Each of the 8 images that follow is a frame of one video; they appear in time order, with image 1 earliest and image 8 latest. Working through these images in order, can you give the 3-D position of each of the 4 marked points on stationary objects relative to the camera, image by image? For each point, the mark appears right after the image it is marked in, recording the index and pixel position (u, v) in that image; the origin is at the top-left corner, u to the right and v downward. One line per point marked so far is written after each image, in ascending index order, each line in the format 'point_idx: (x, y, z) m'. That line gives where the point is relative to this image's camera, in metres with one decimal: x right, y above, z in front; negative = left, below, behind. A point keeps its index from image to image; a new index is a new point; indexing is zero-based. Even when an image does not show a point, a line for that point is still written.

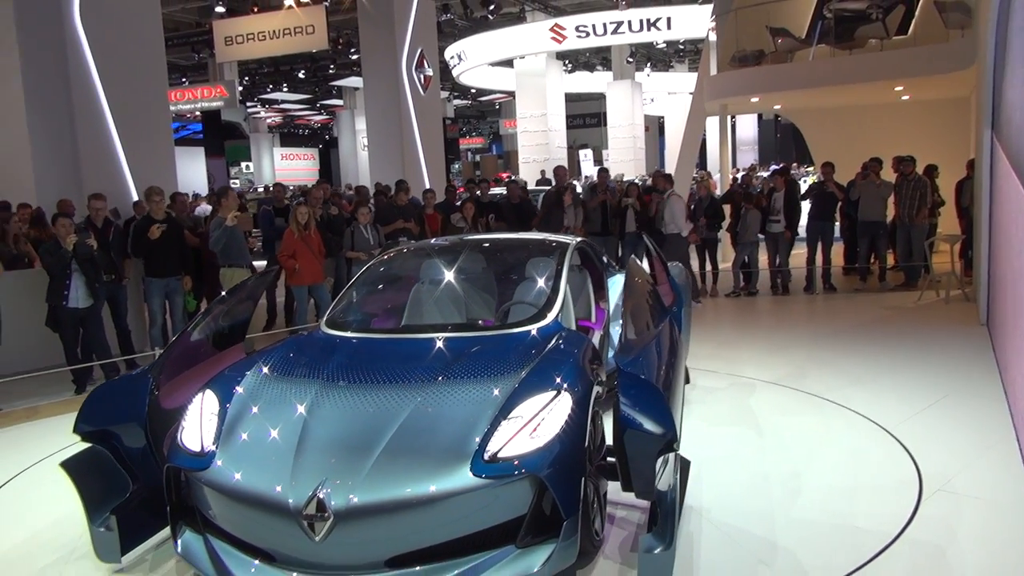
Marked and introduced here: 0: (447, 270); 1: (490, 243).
0: (-0.3, +0.2, +4.5) m
1: (-0.1, +0.3, +4.6) m
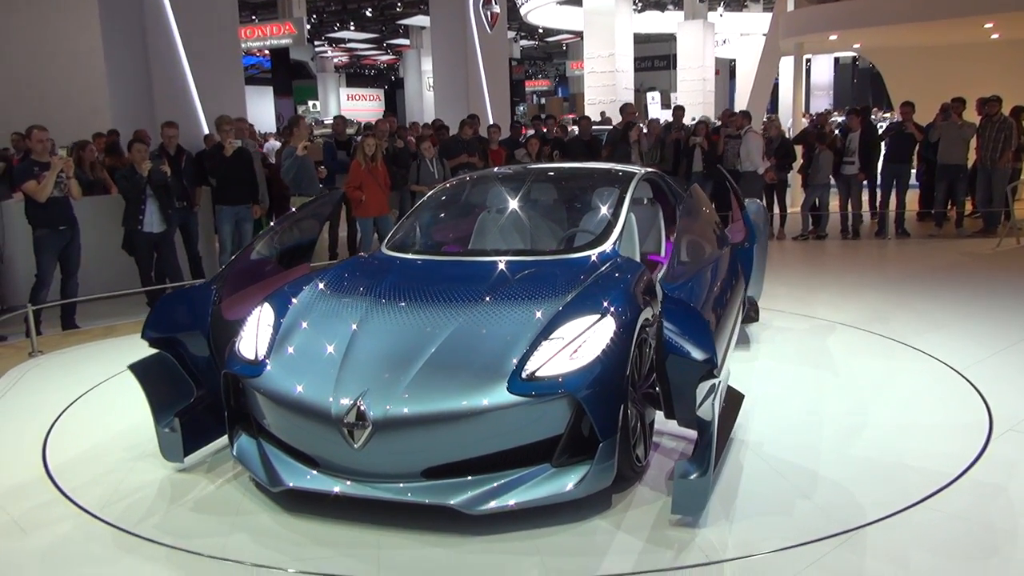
0: (0.0, +0.5, +4.5) m
1: (+0.2, +0.6, +4.6) m
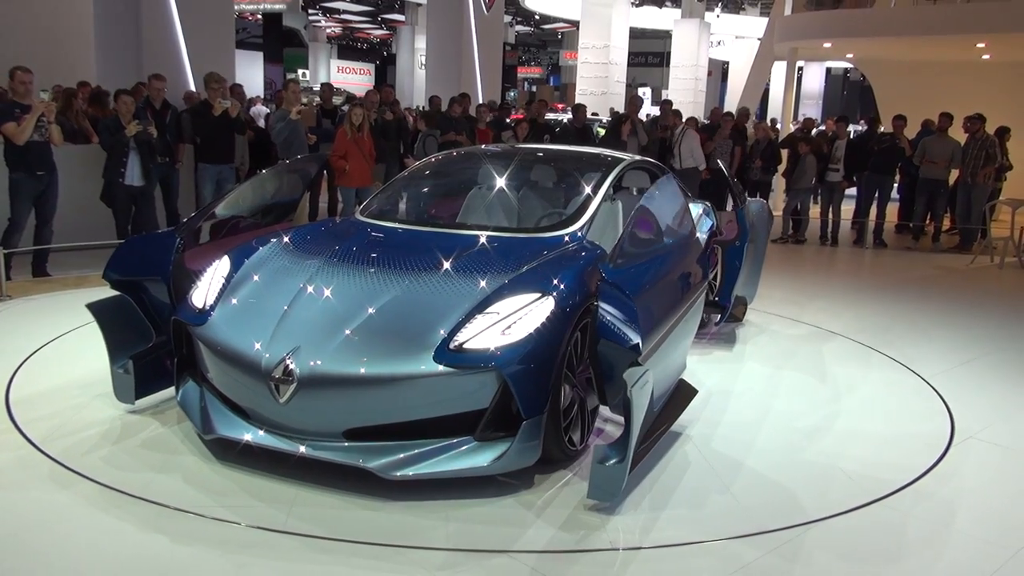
0: (0.0, +0.6, +4.5) m
1: (+0.2, +0.7, +4.6) m
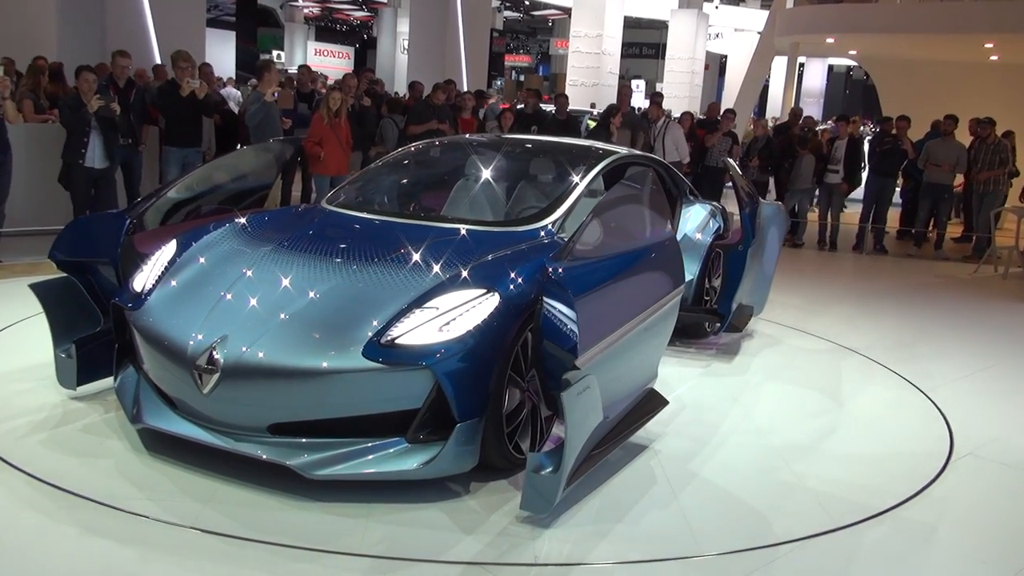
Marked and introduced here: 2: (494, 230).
0: (-0.1, +0.6, +4.3) m
1: (+0.1, +0.7, +4.4) m
2: (-0.1, +0.3, +3.9) m
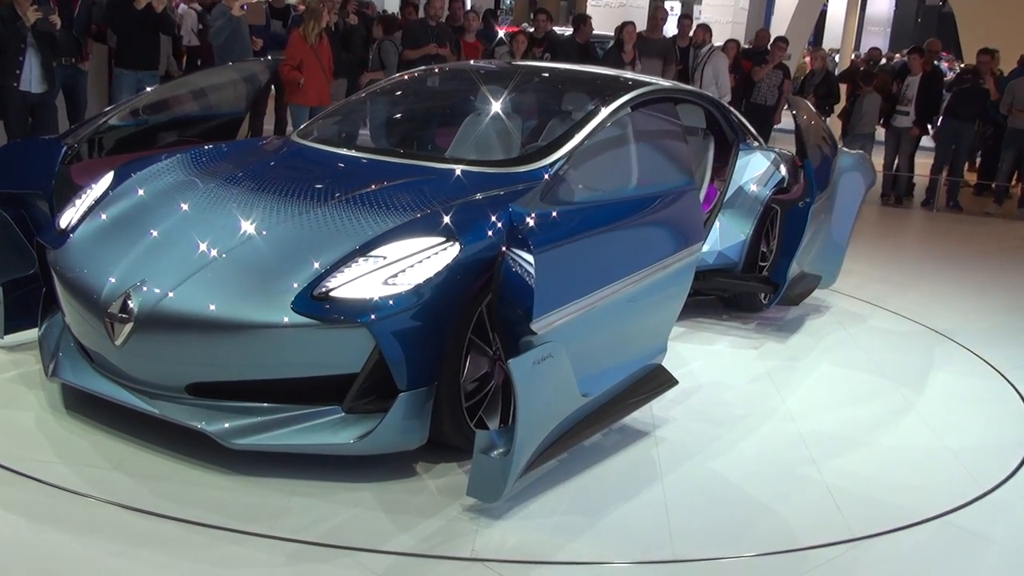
0: (-0.1, +0.8, +3.8) m
1: (+0.1, +0.9, +3.8) m
2: (-0.1, +0.4, +3.4) m
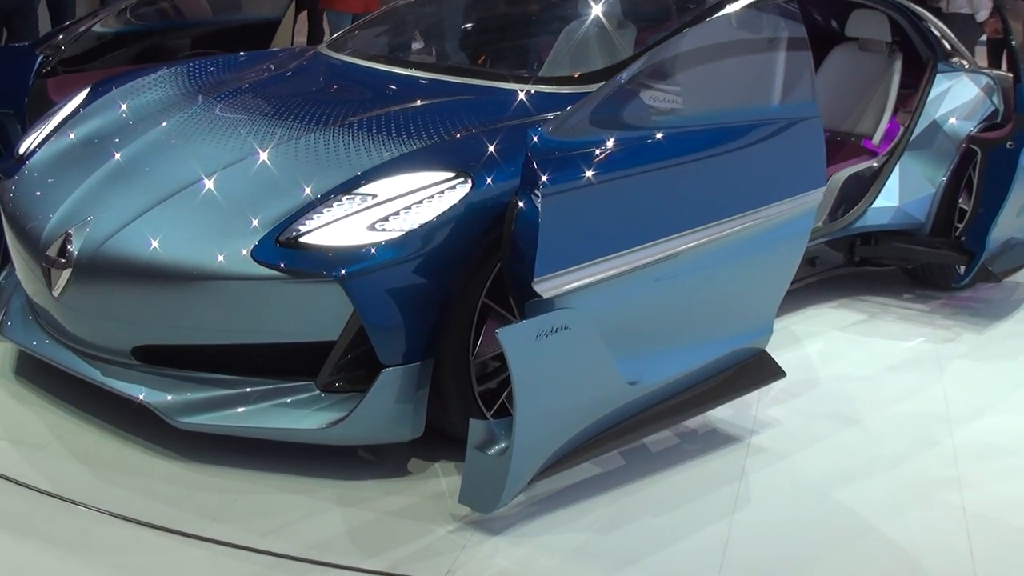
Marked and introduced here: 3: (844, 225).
0: (+0.3, +1.0, +3.1) m
1: (+0.5, +1.1, +3.0) m
2: (+0.1, +0.6, +2.7) m
3: (+1.3, +0.2, +3.3) m
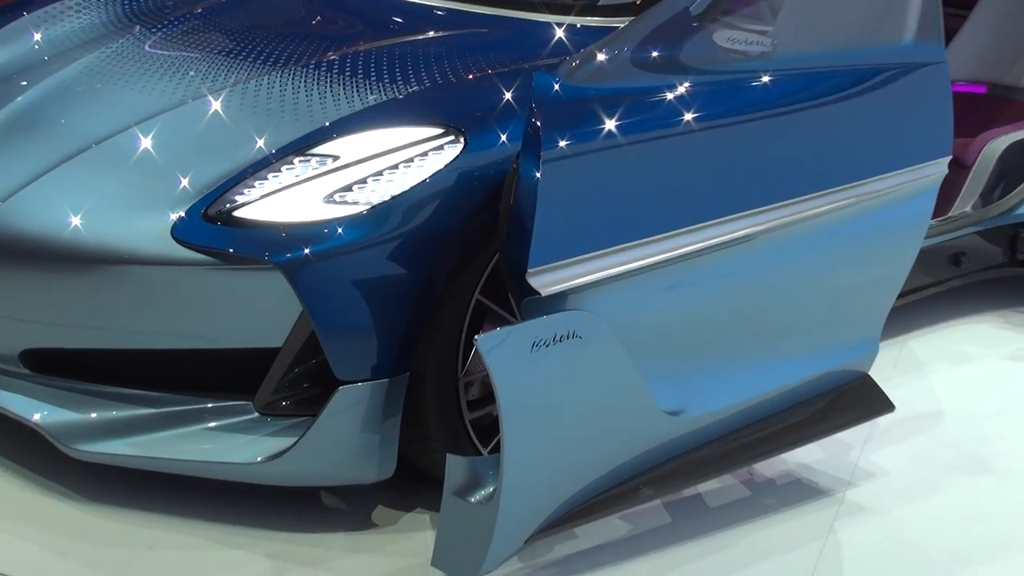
0: (+0.4, +1.0, +2.4) m
1: (+0.6, +1.1, +2.3) m
2: (+0.2, +0.6, +2.0) m
3: (+1.4, +0.2, +2.5) m
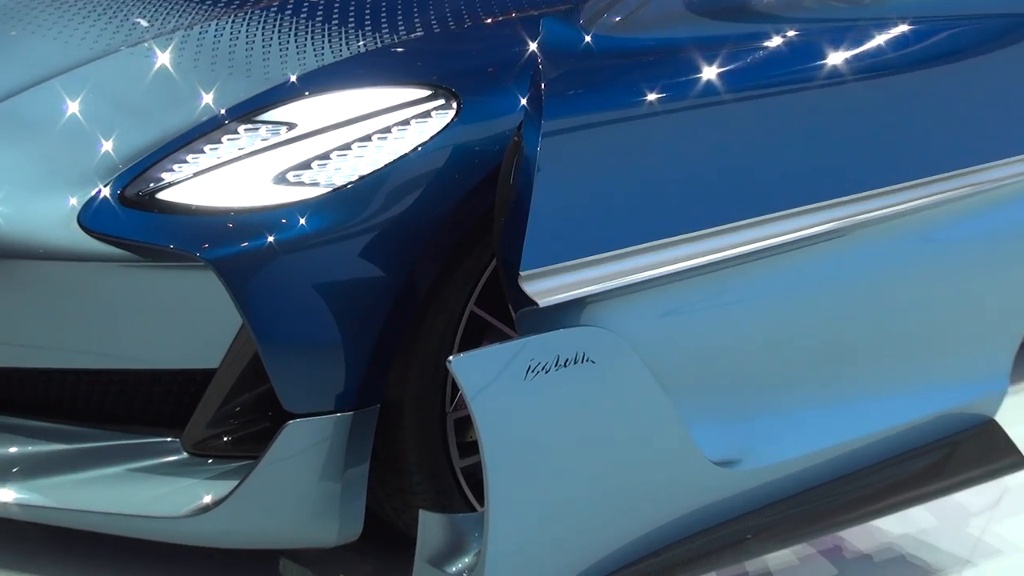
0: (+0.5, +1.0, +1.9) m
1: (+0.7, +1.1, +1.9) m
2: (+0.3, +0.6, +1.6) m
3: (+1.5, +0.2, +2.0) m
